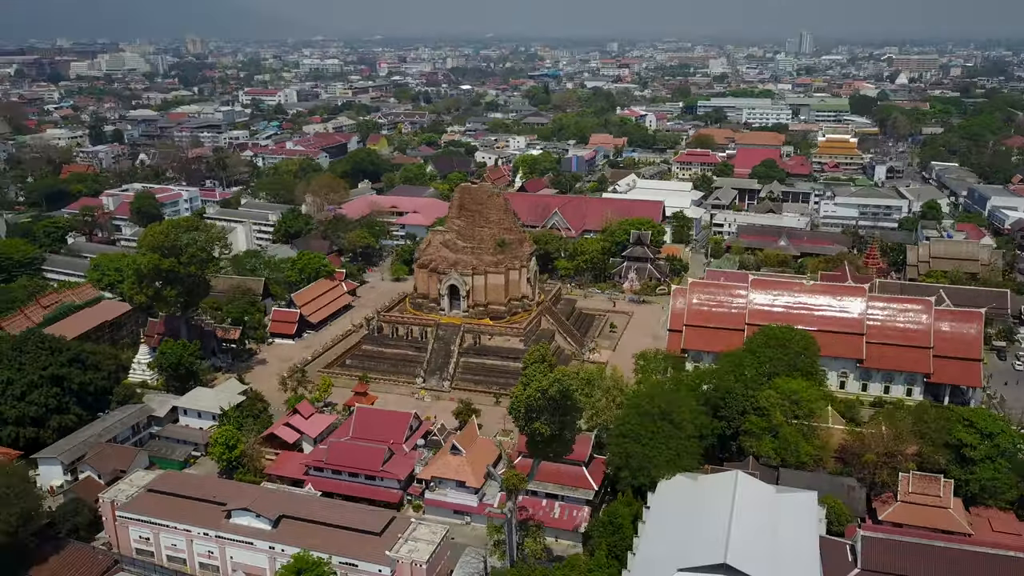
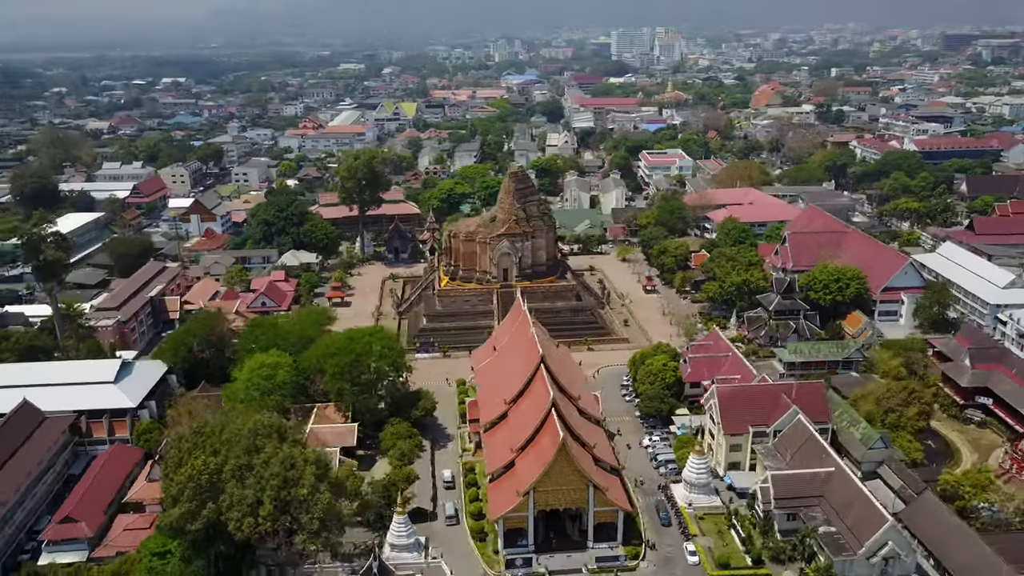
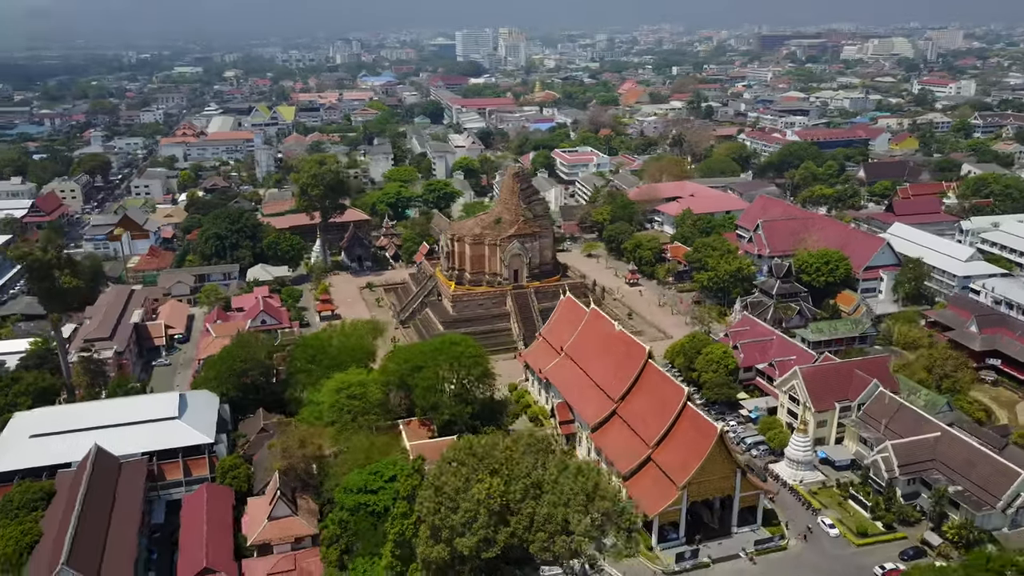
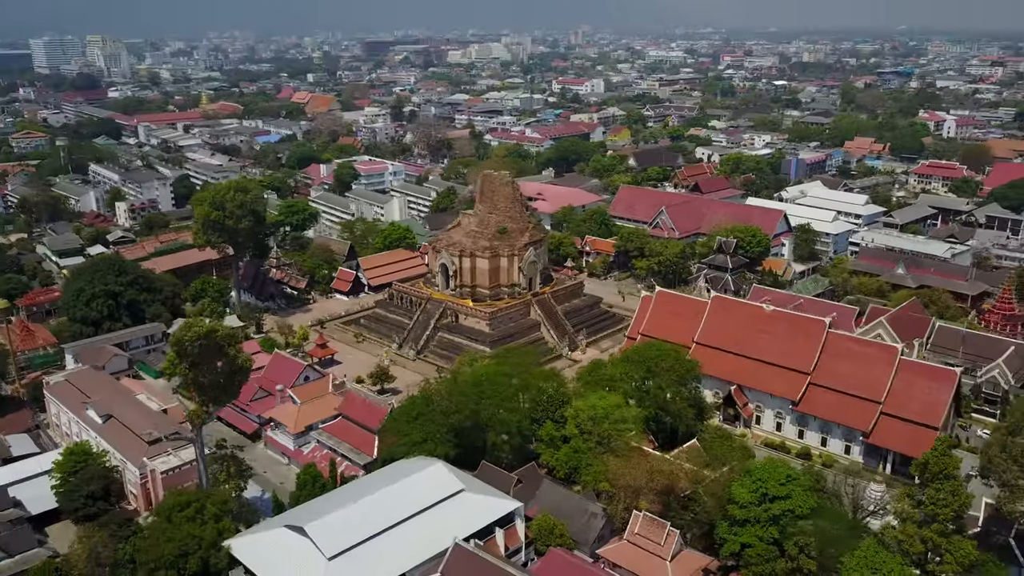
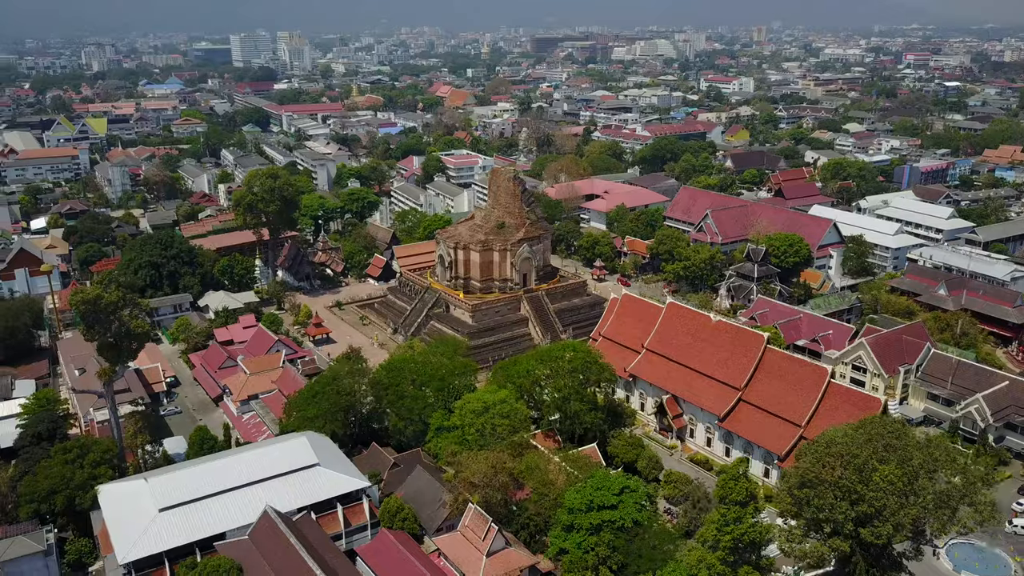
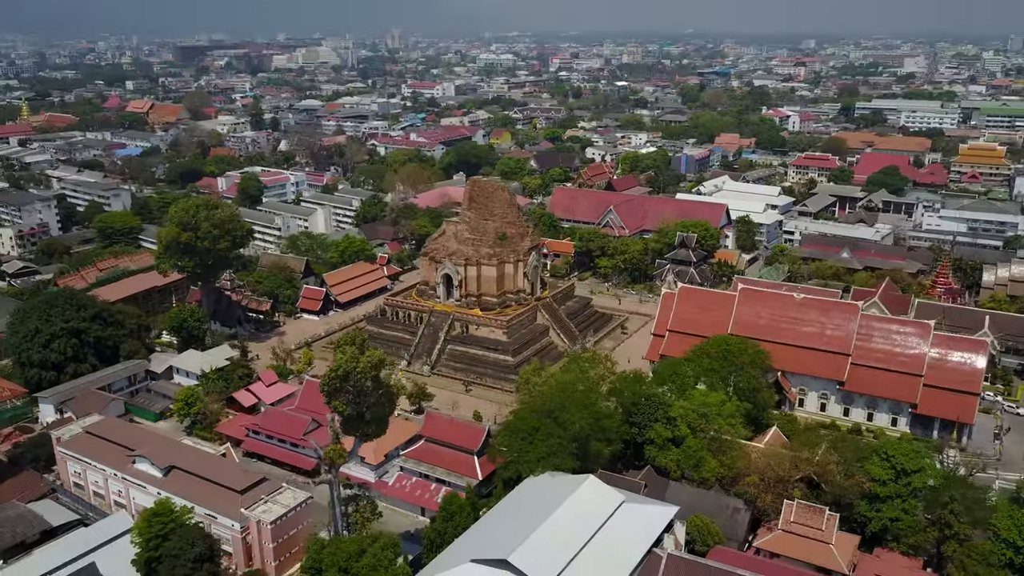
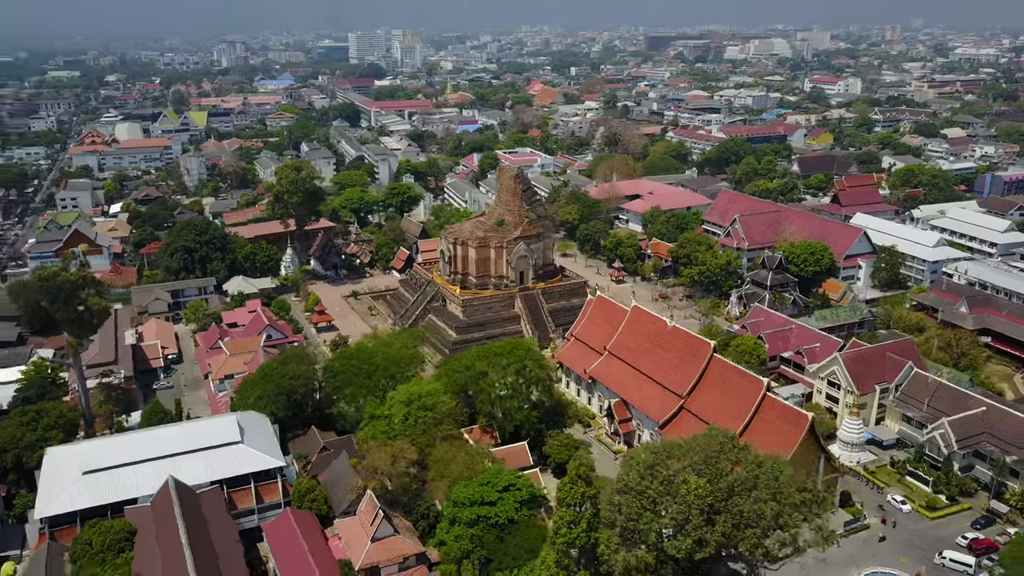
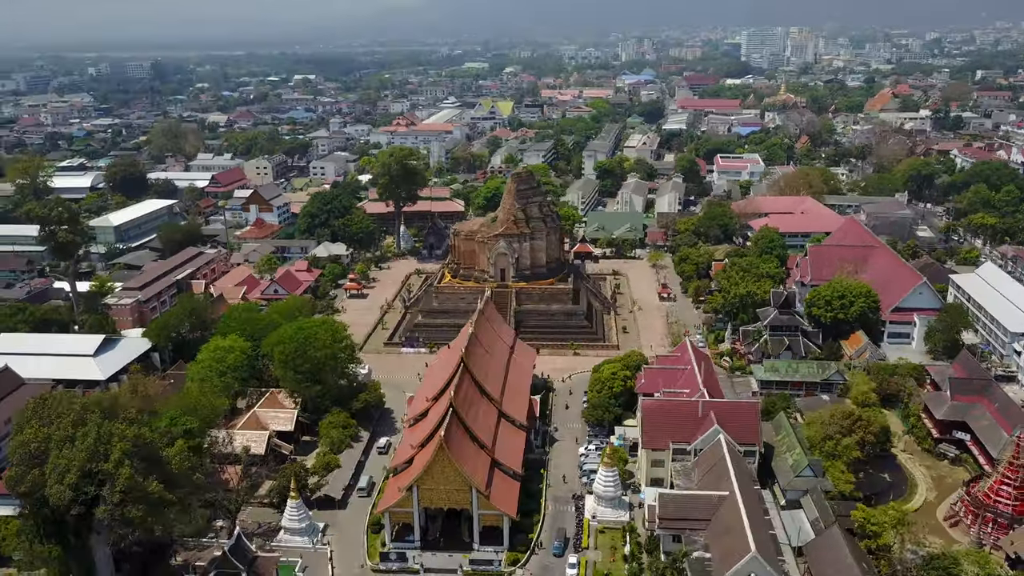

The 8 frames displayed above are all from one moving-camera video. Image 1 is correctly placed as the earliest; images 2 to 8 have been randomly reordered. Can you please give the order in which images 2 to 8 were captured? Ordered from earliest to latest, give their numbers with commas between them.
6, 4, 5, 7, 3, 2, 8
